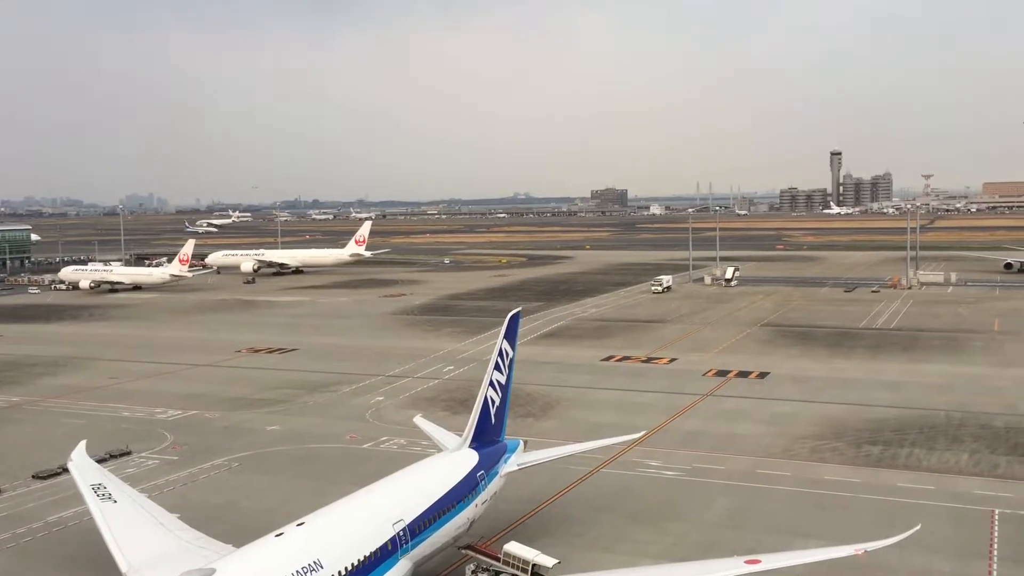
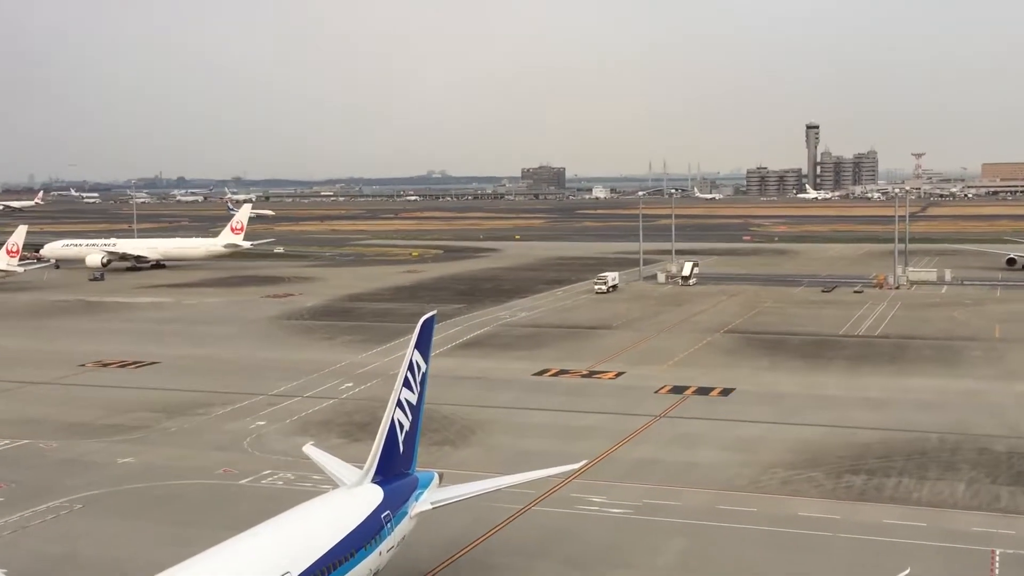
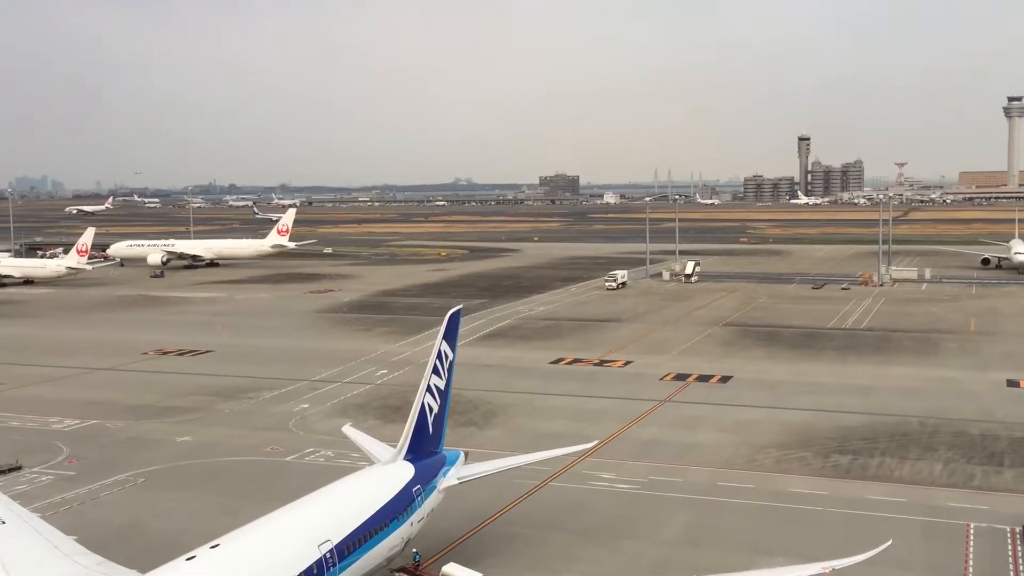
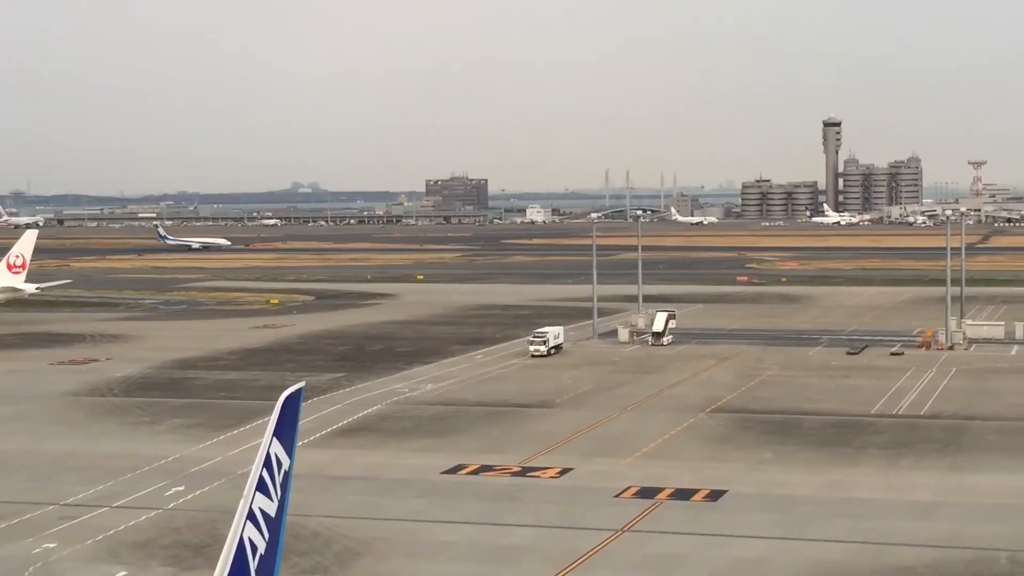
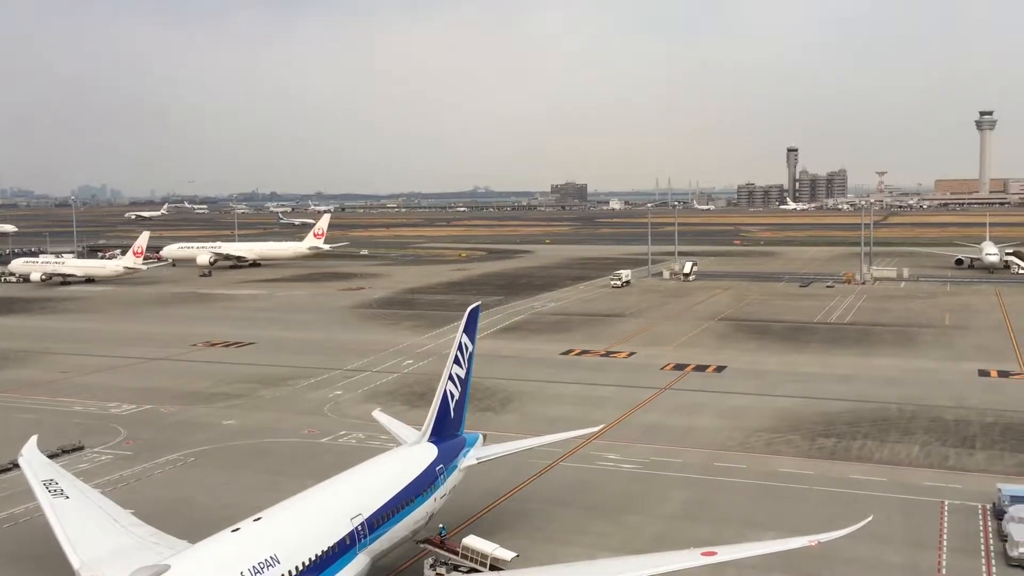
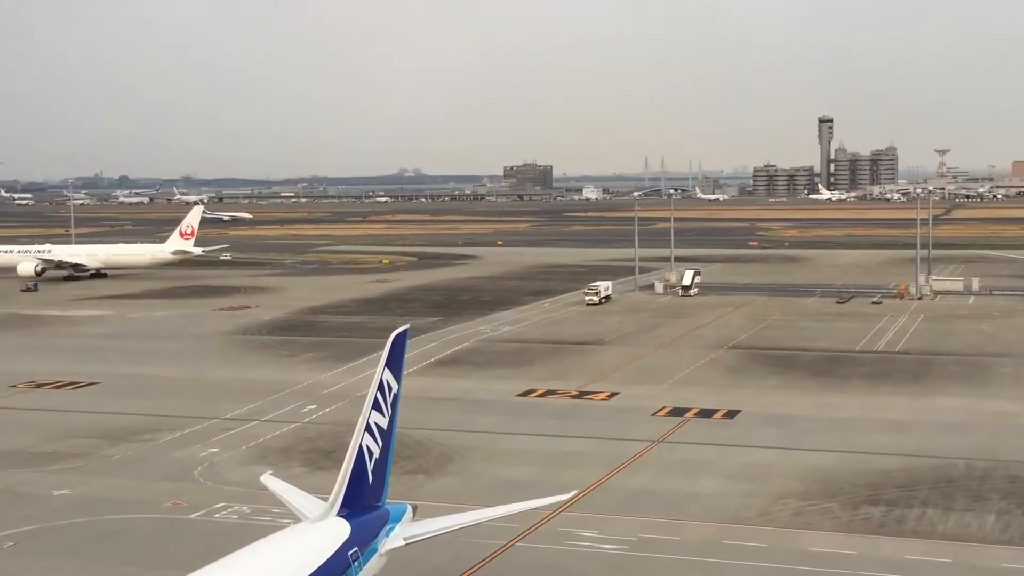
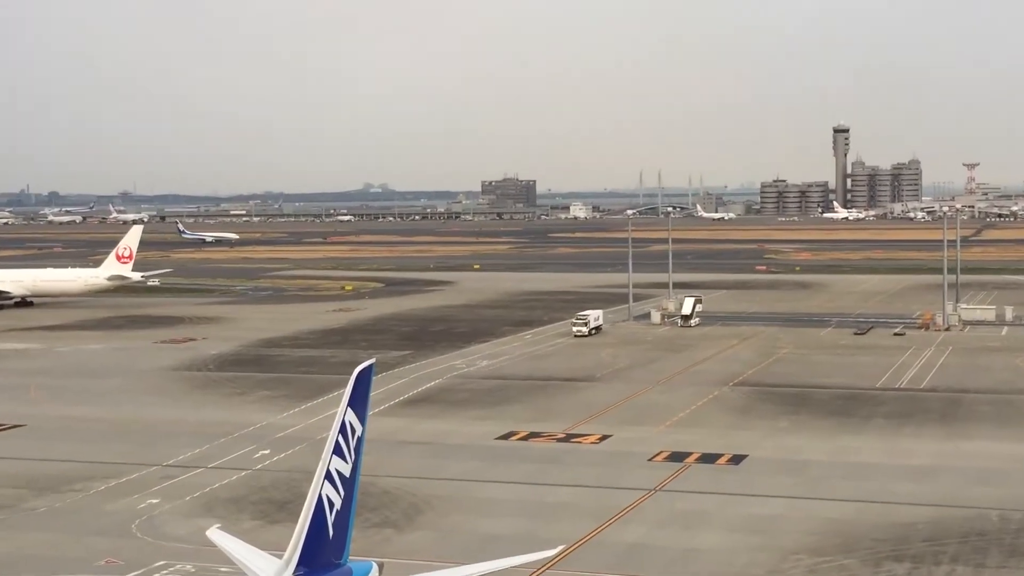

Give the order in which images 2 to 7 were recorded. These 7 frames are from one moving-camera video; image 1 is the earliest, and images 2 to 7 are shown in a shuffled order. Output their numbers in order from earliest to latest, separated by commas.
5, 3, 2, 6, 7, 4
